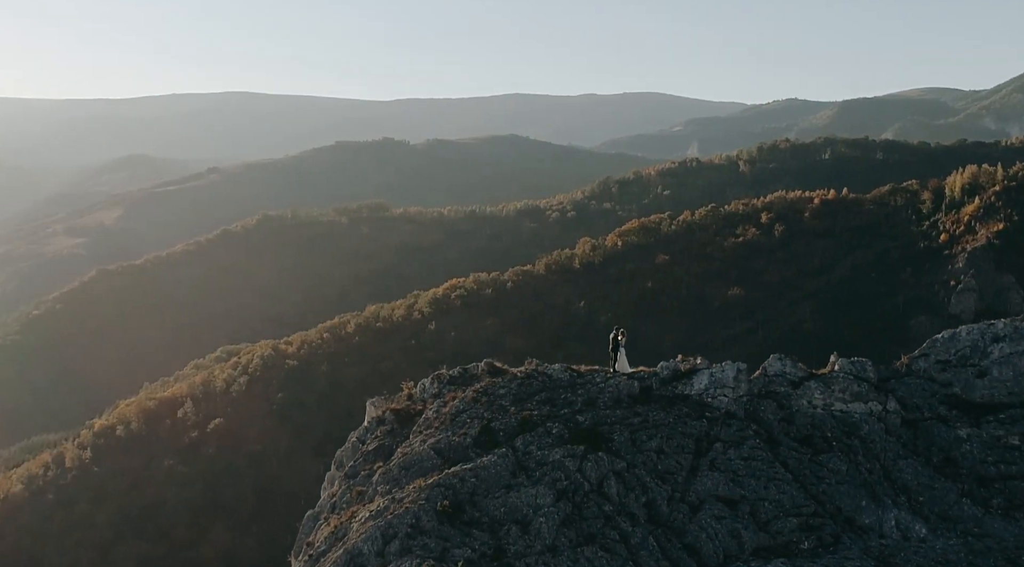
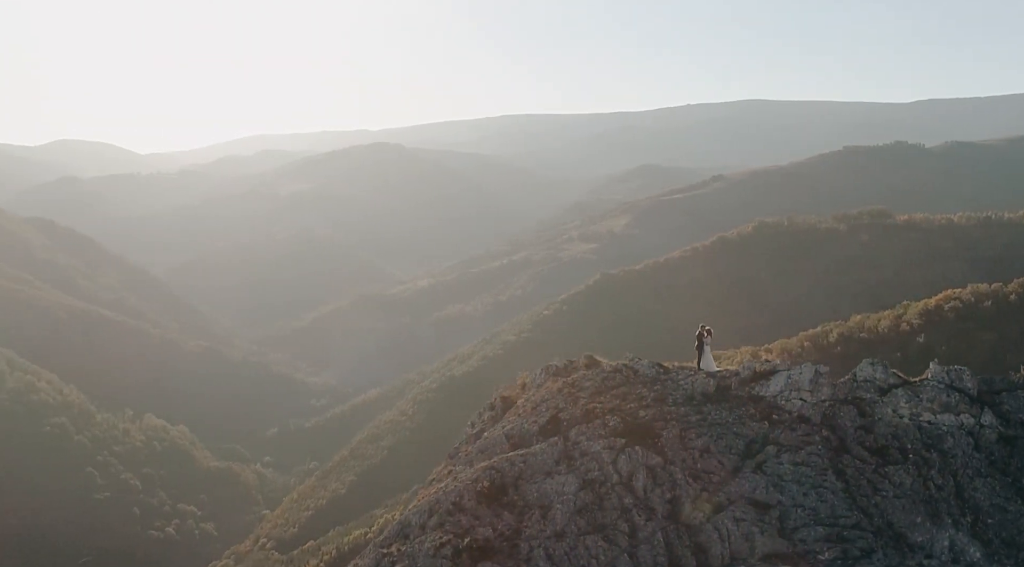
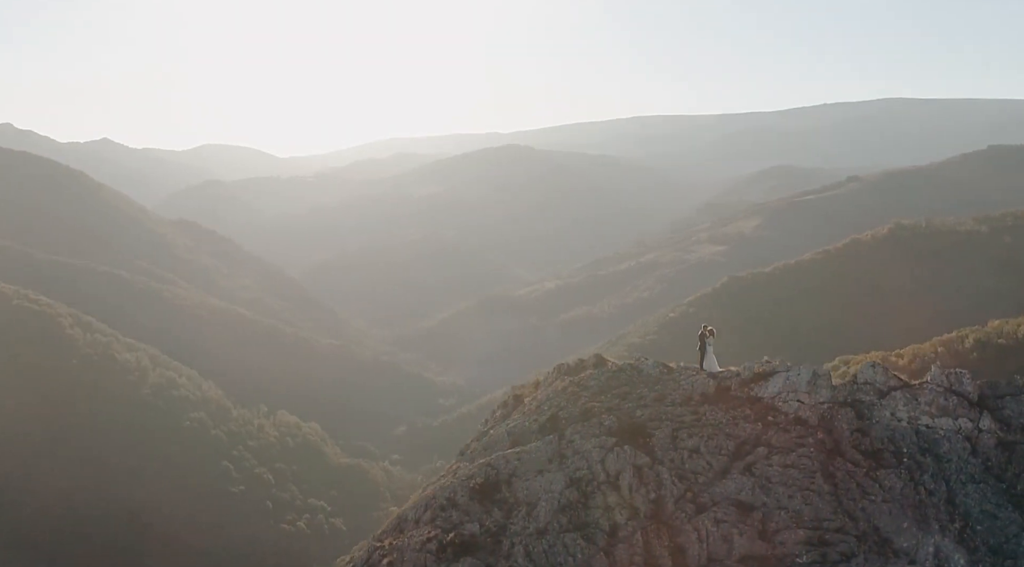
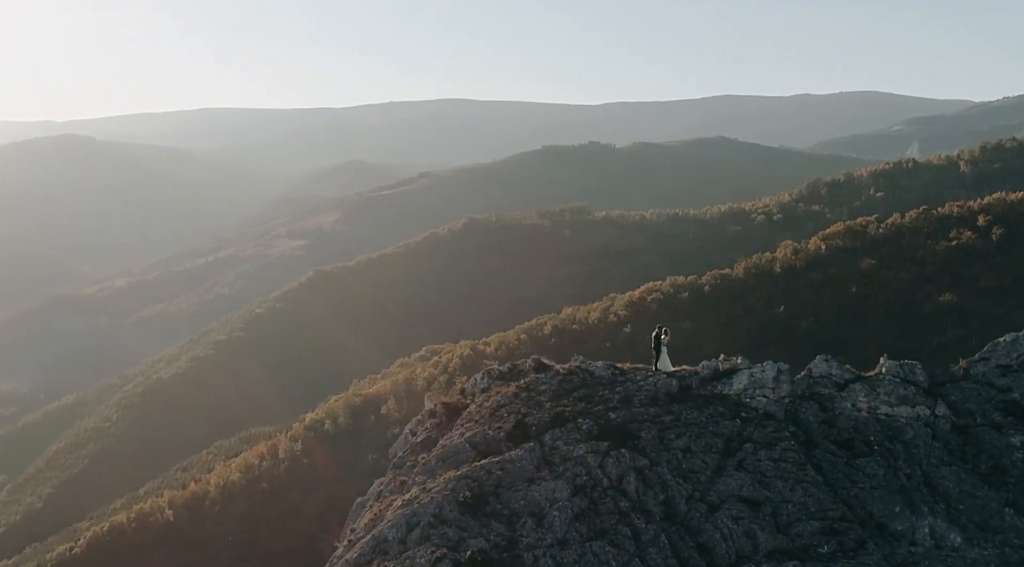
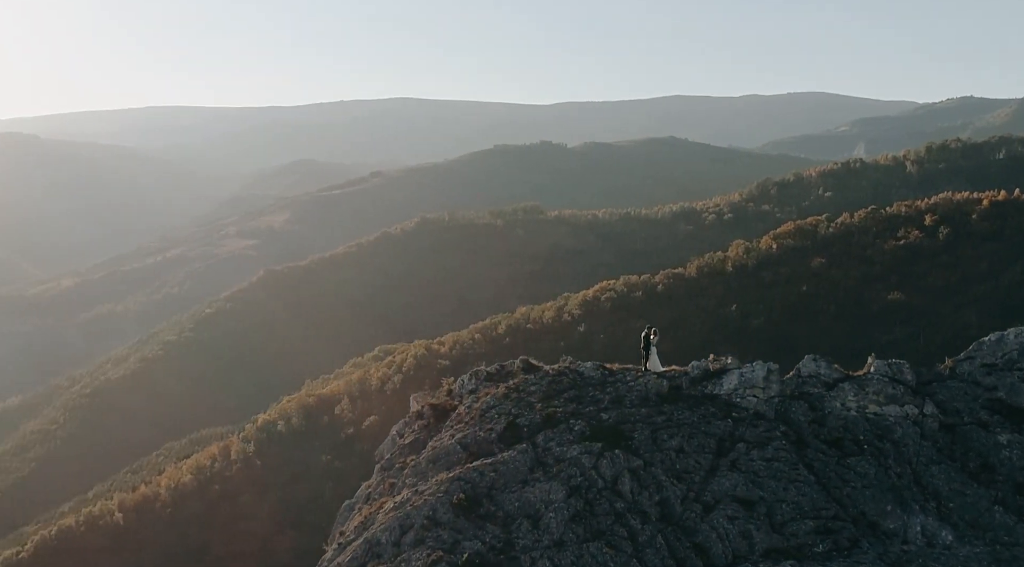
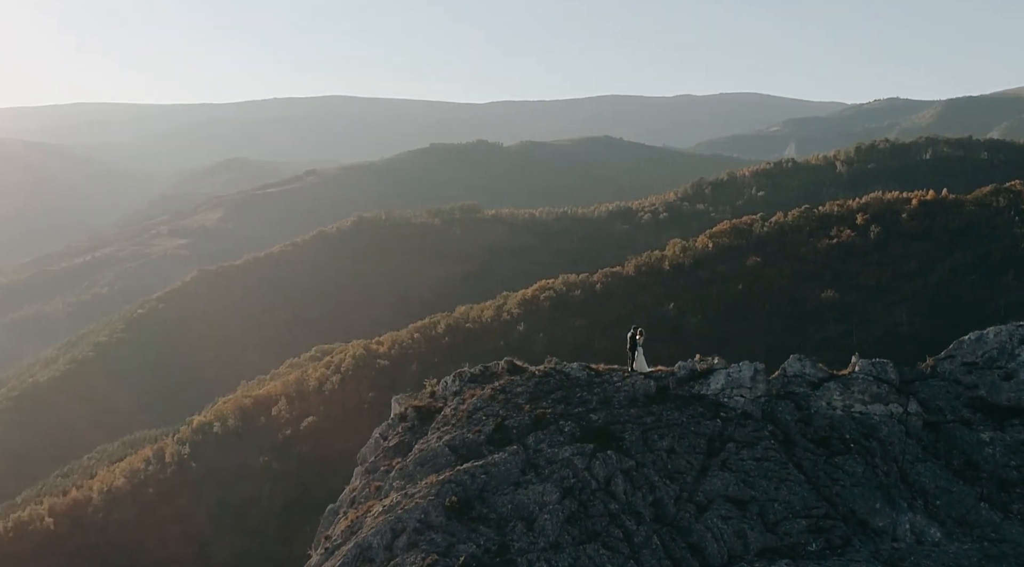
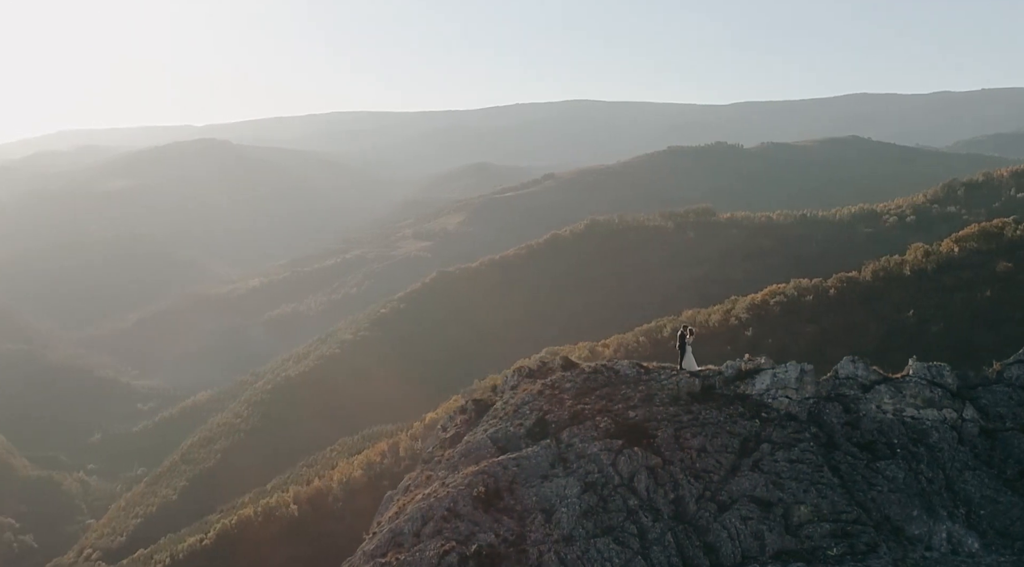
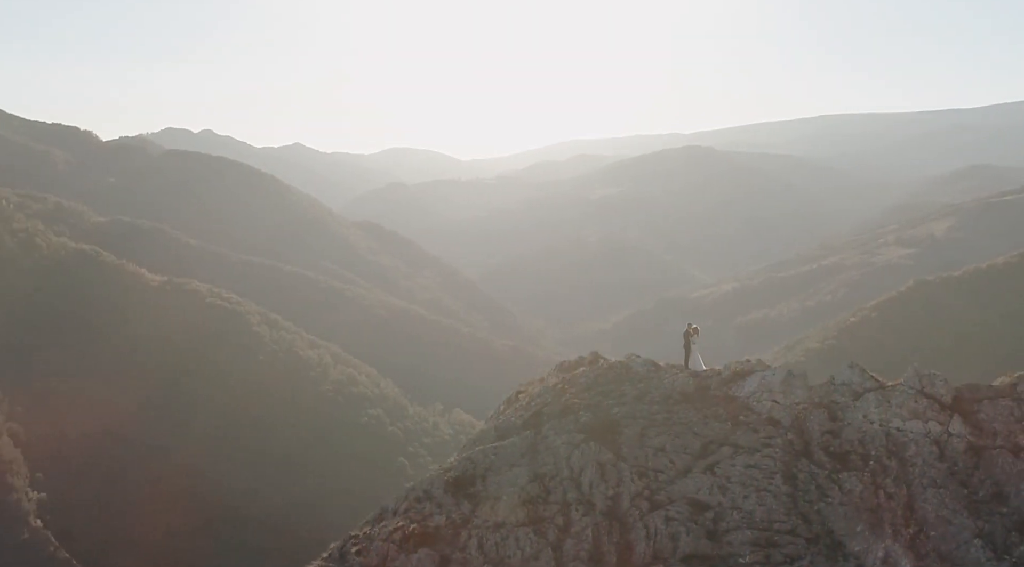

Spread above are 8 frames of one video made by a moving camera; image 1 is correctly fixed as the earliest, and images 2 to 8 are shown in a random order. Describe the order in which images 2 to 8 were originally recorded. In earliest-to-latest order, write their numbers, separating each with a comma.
6, 5, 4, 7, 2, 3, 8
